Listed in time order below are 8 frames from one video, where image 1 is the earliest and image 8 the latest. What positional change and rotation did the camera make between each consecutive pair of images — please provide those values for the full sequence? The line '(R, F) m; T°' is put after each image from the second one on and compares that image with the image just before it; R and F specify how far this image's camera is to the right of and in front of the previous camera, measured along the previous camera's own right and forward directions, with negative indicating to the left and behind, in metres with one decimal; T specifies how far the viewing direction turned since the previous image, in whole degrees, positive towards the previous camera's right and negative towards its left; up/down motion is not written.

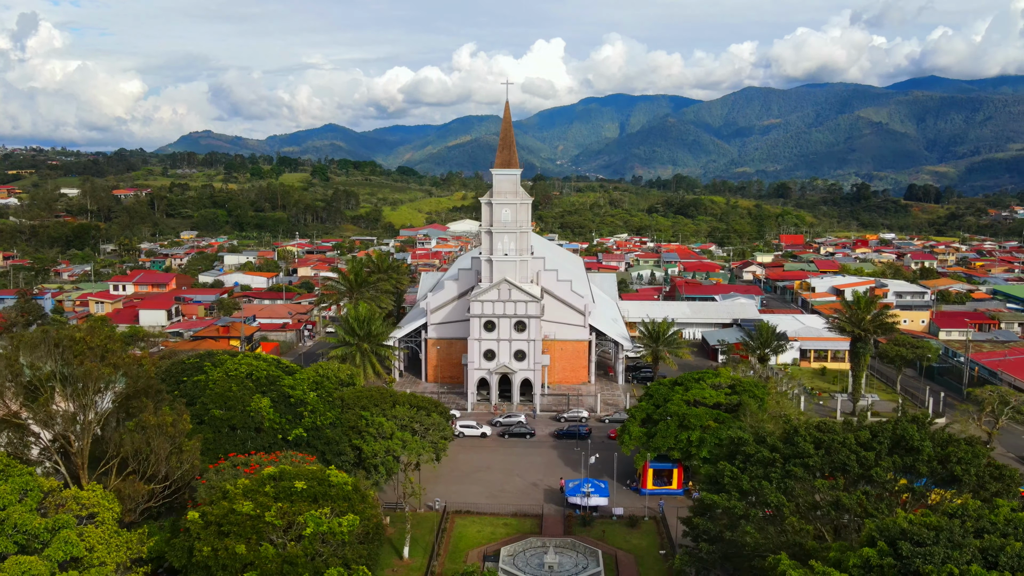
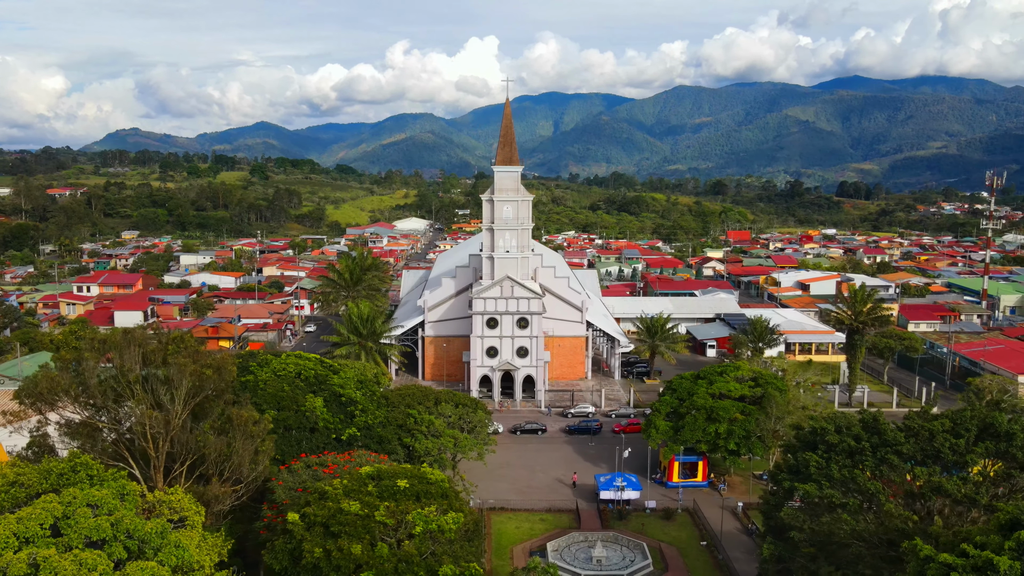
(-2.6, +0.1) m; +4°
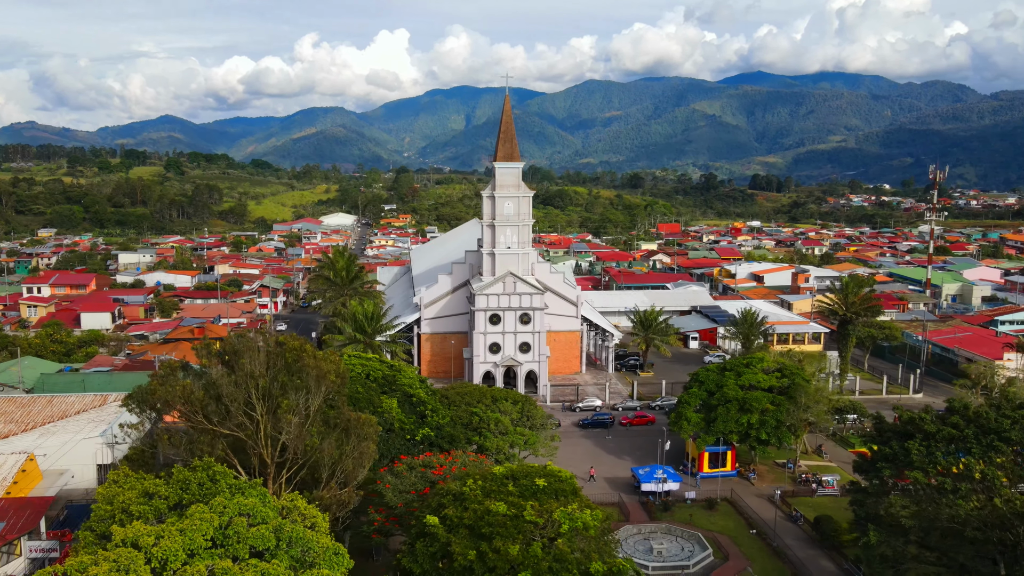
(-3.4, +0.1) m; +5°
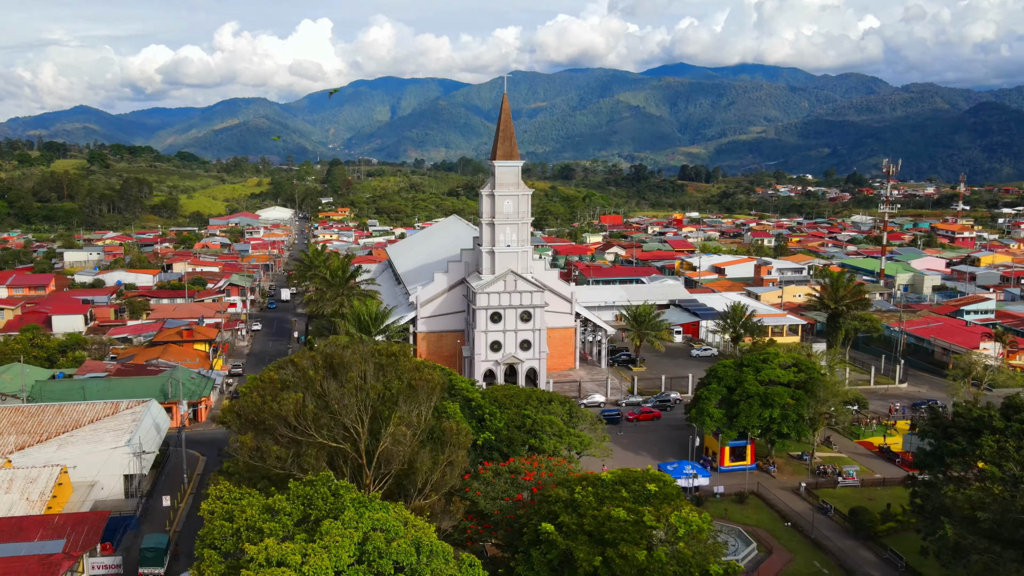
(-2.8, 0.0) m; +4°
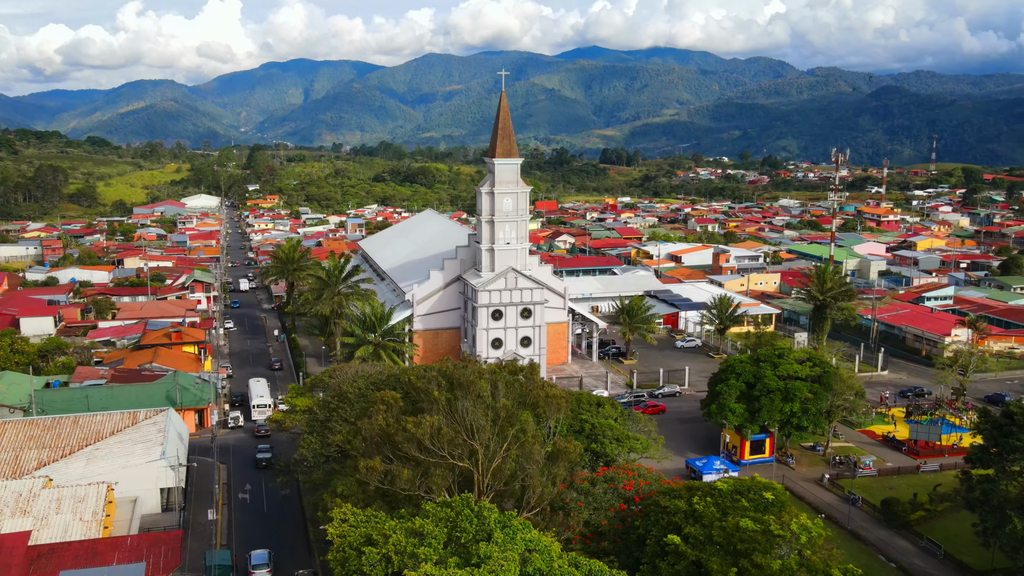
(-3.2, 0.0) m; +5°
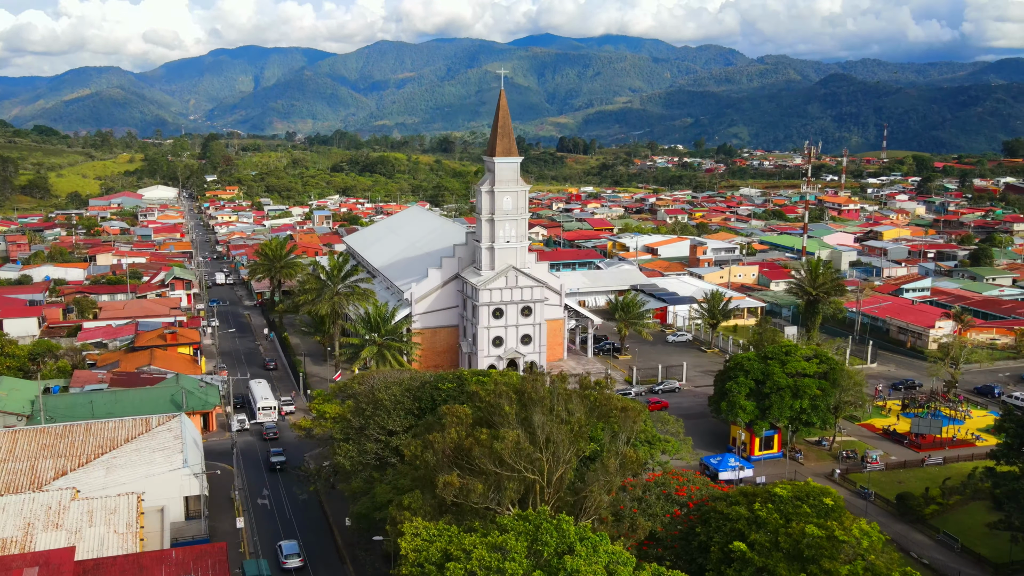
(-1.8, -0.1) m; +3°
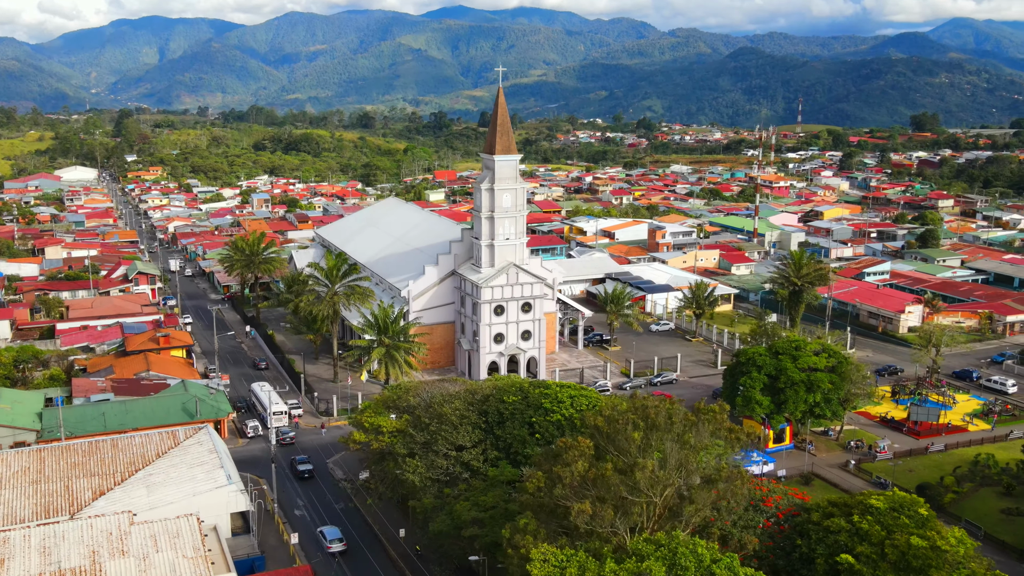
(-3.2, -0.1) m; +5°
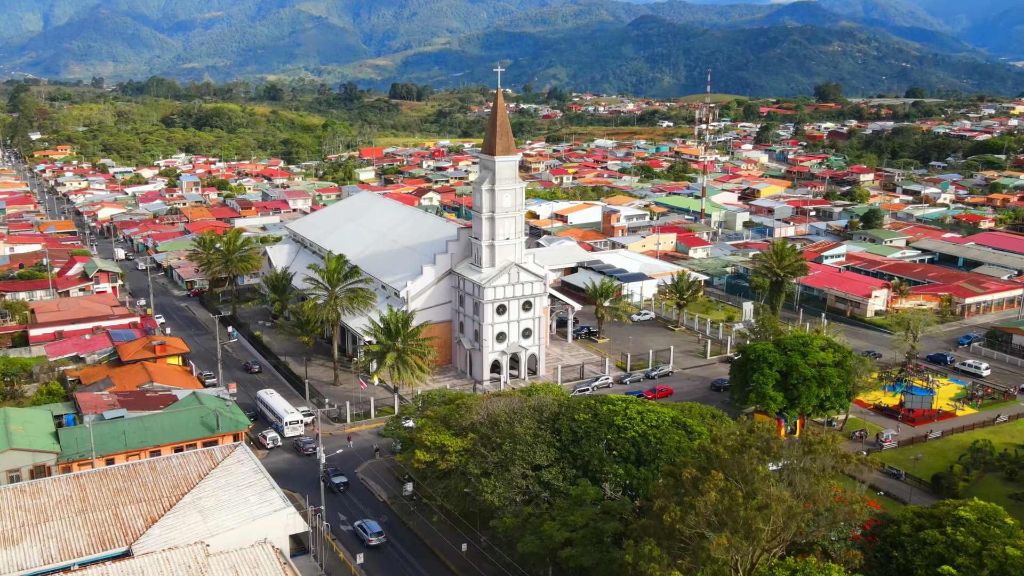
(-3.7, -0.2) m; +5°
